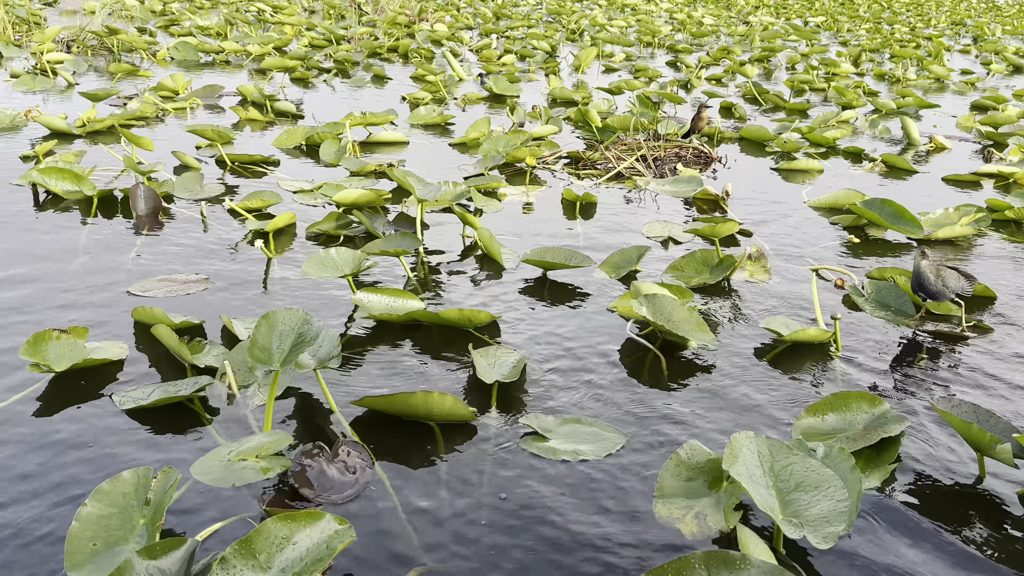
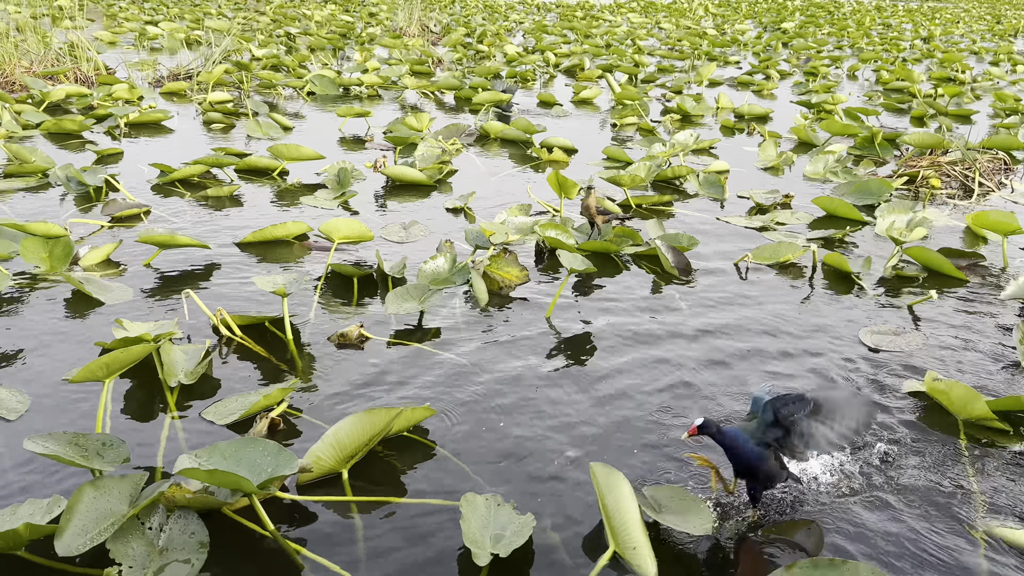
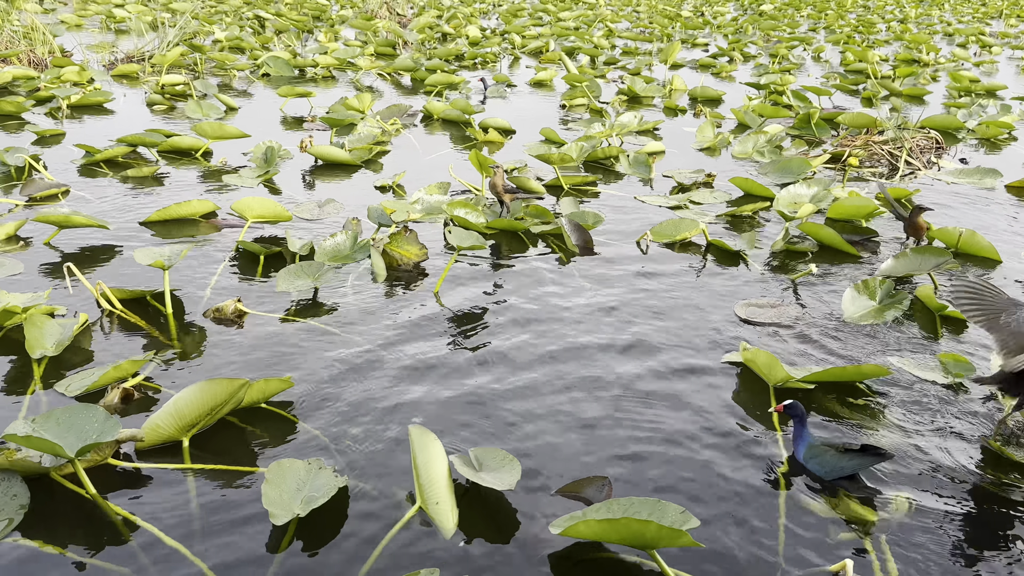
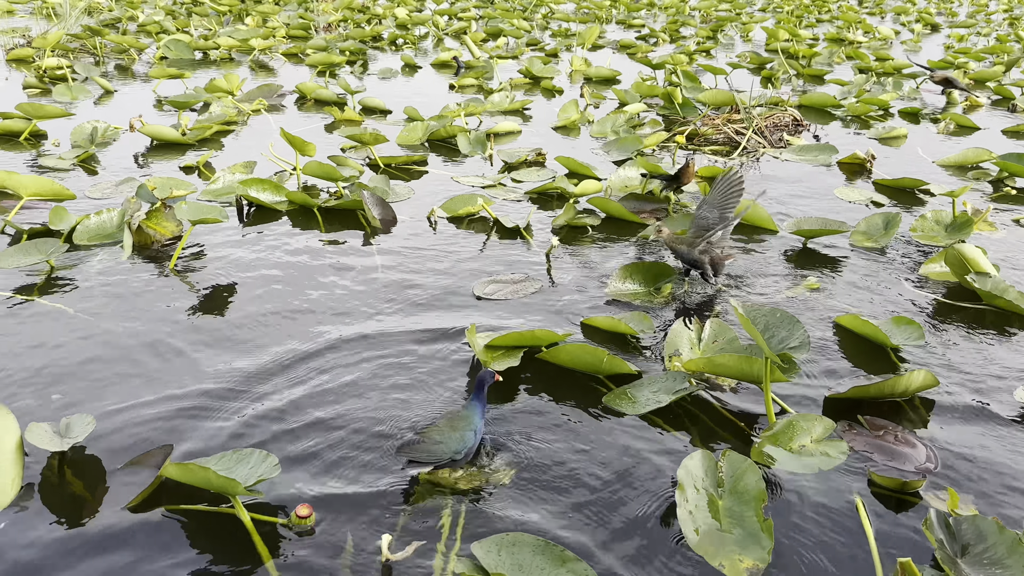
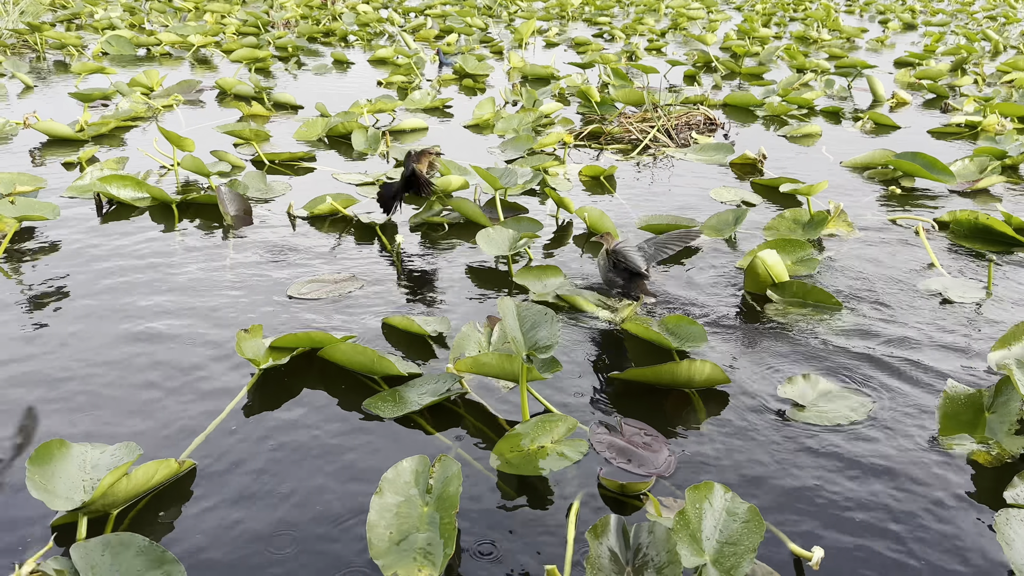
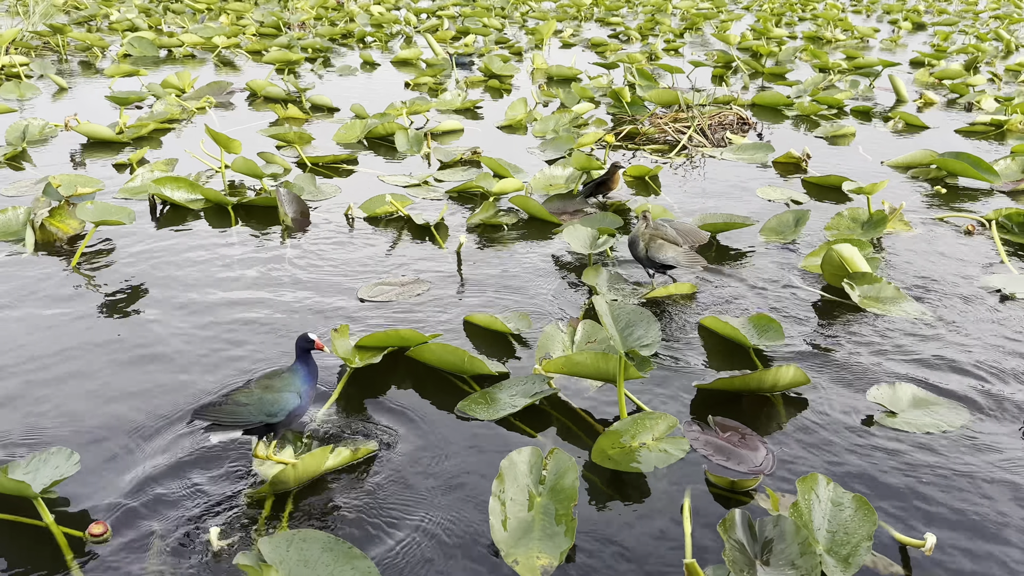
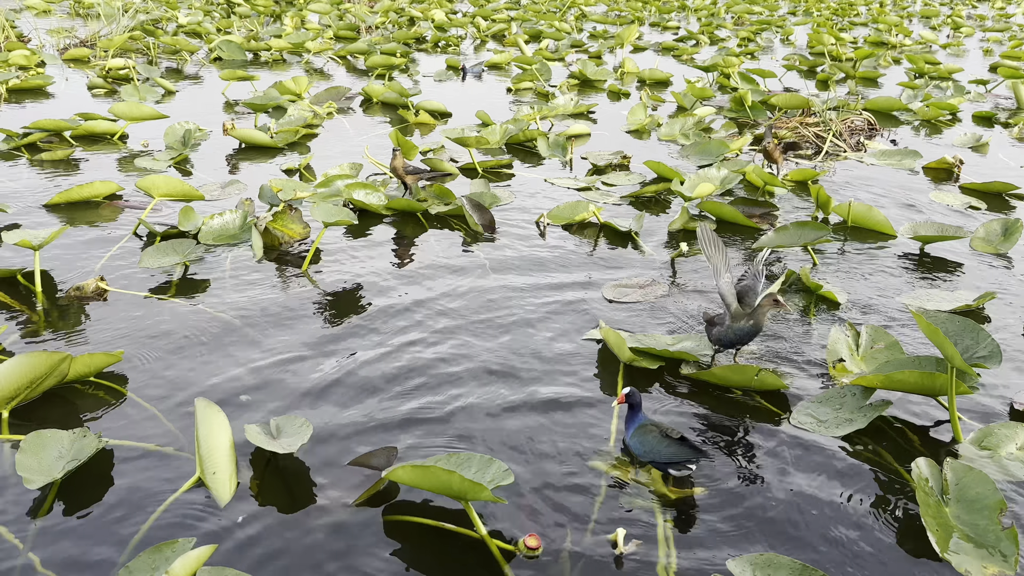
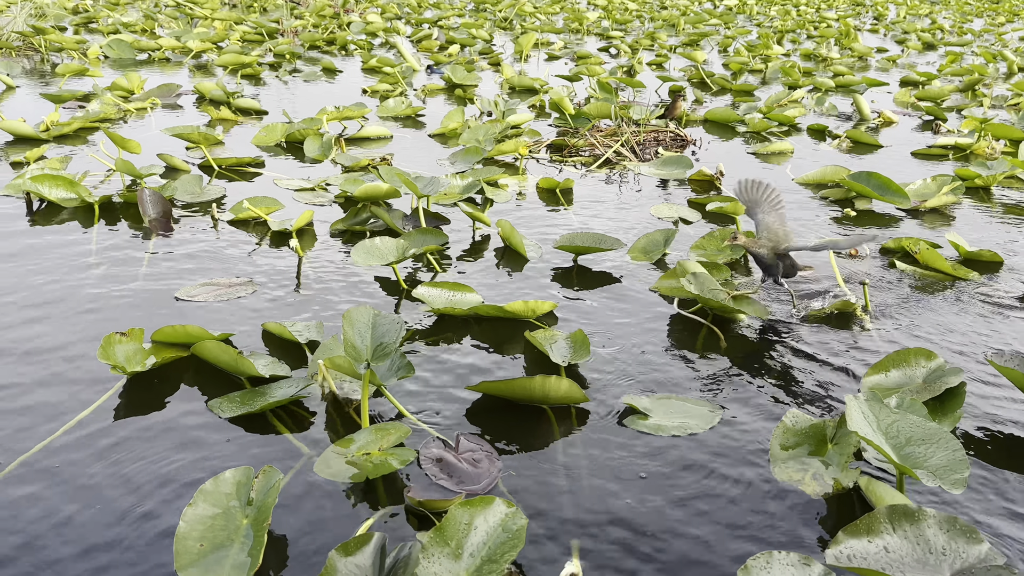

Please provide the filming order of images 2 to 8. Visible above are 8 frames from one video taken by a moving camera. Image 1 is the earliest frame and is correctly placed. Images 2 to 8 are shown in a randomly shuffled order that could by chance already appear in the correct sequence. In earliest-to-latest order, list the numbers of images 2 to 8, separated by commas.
8, 5, 6, 4, 7, 3, 2
